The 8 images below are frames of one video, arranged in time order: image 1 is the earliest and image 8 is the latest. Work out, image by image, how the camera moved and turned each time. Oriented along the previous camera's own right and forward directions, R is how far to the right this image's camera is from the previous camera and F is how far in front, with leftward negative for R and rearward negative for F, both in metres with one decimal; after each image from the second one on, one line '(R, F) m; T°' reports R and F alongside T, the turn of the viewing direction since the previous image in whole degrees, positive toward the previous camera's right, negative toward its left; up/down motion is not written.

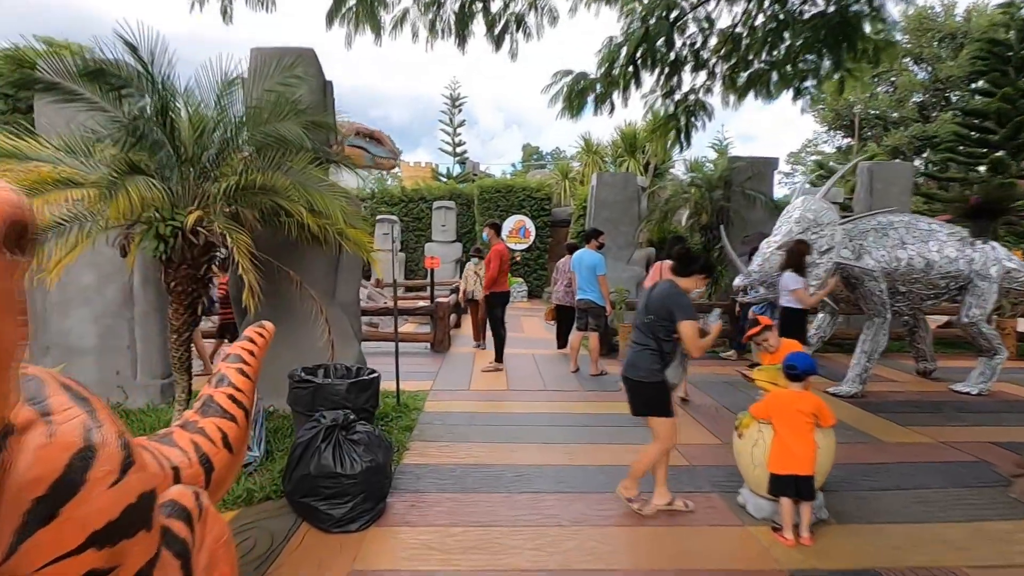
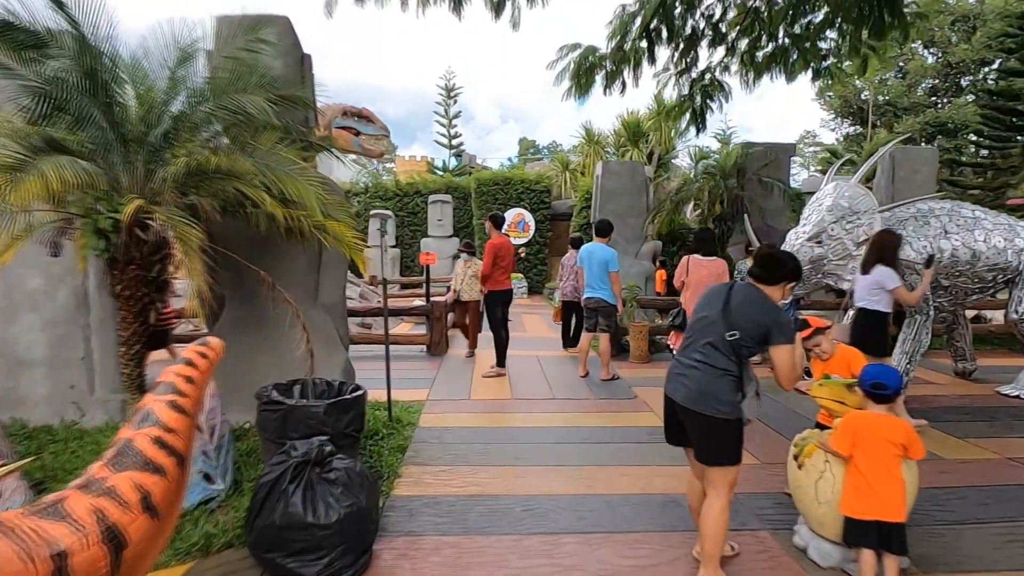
(-0.1, +0.5) m; 0°
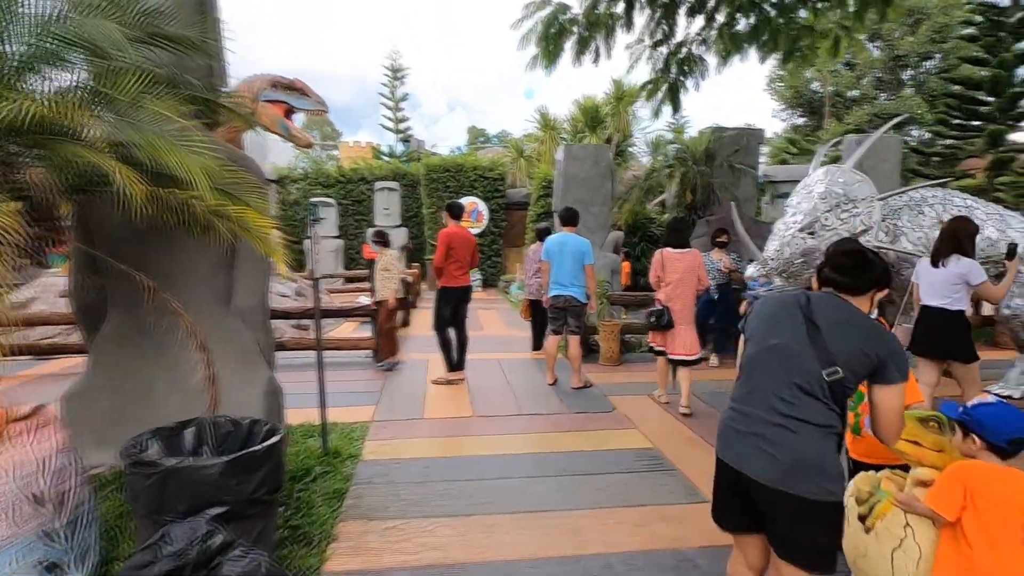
(-0.1, +0.7) m; +5°
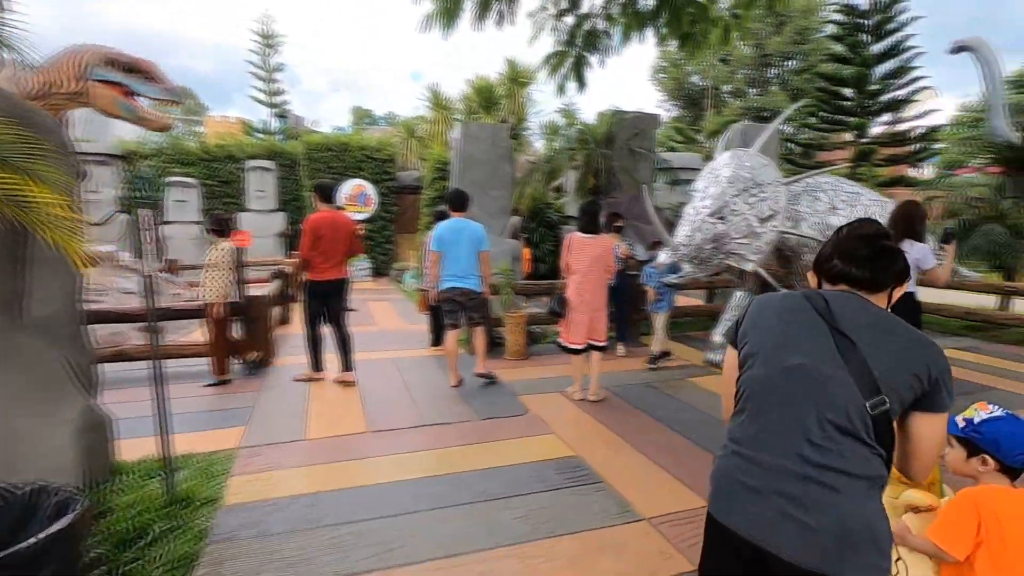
(0.0, +0.5) m; +11°
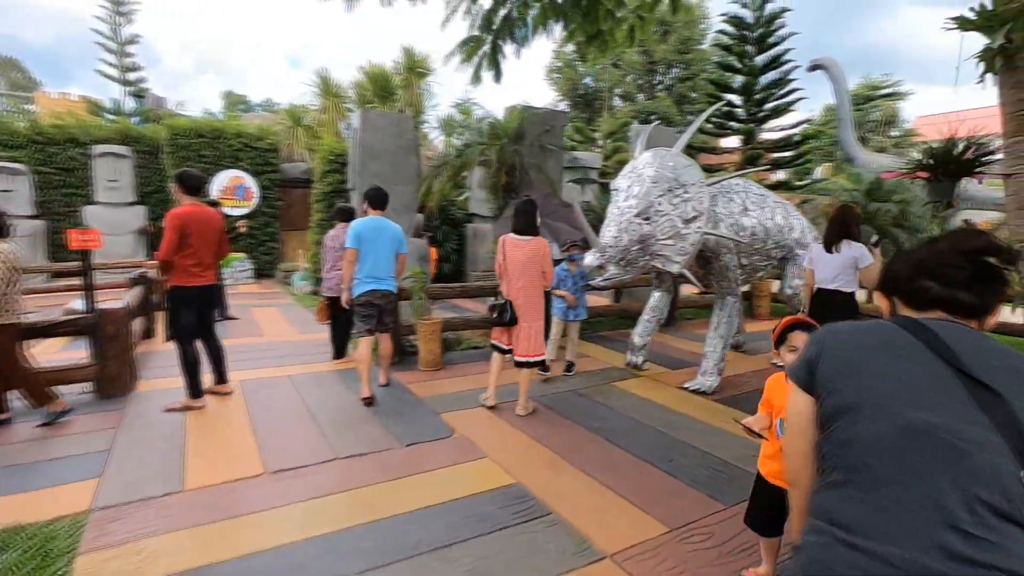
(-0.2, +0.4) m; +11°
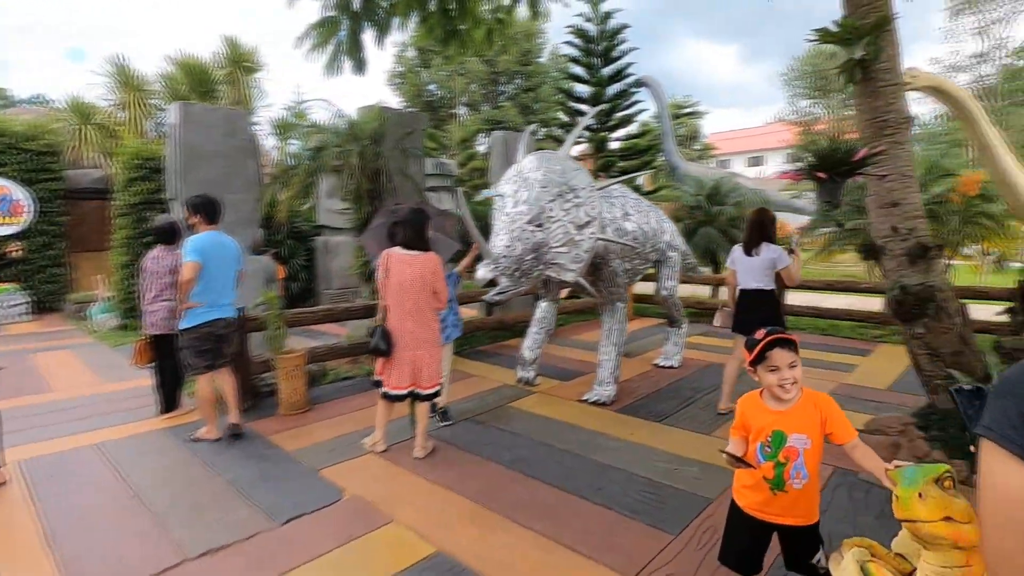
(-0.3, +0.5) m; +16°
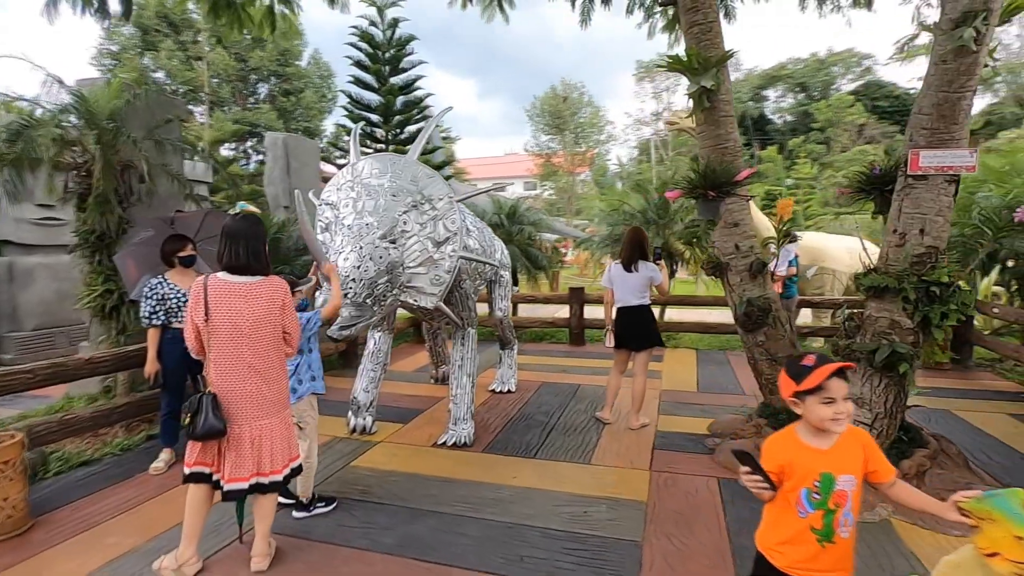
(-0.6, +0.7) m; +26°
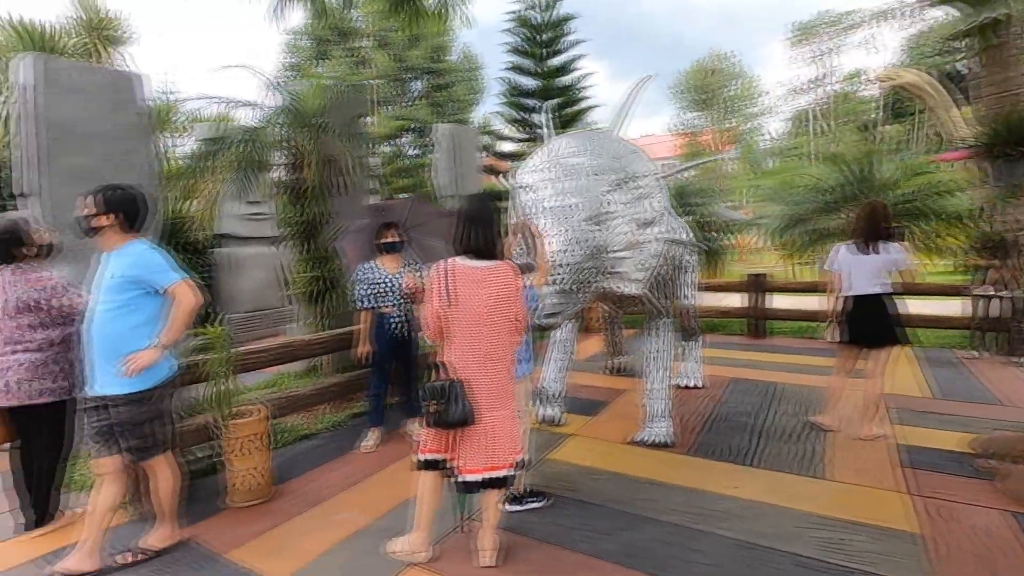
(-0.5, +0.2) m; -14°
